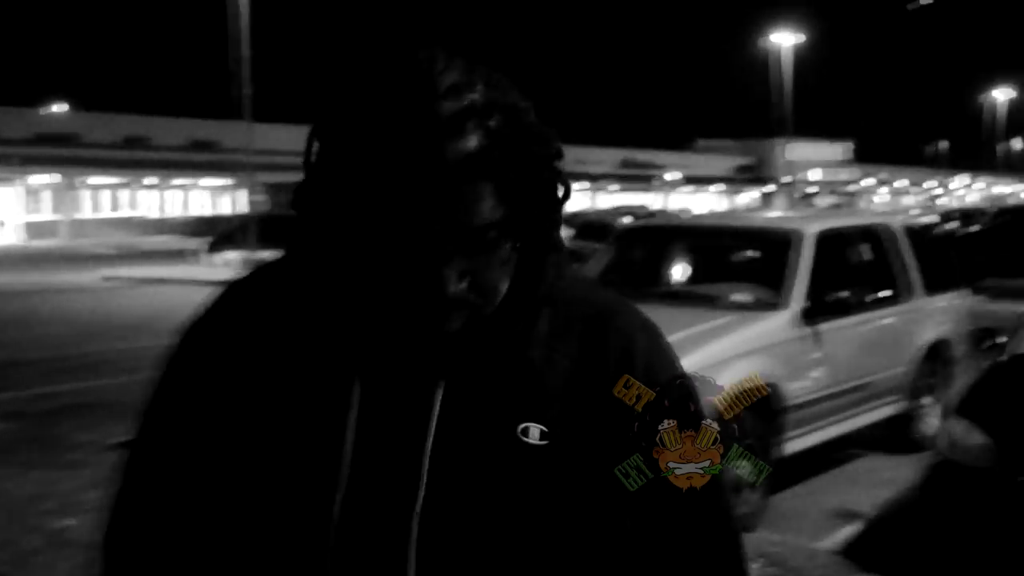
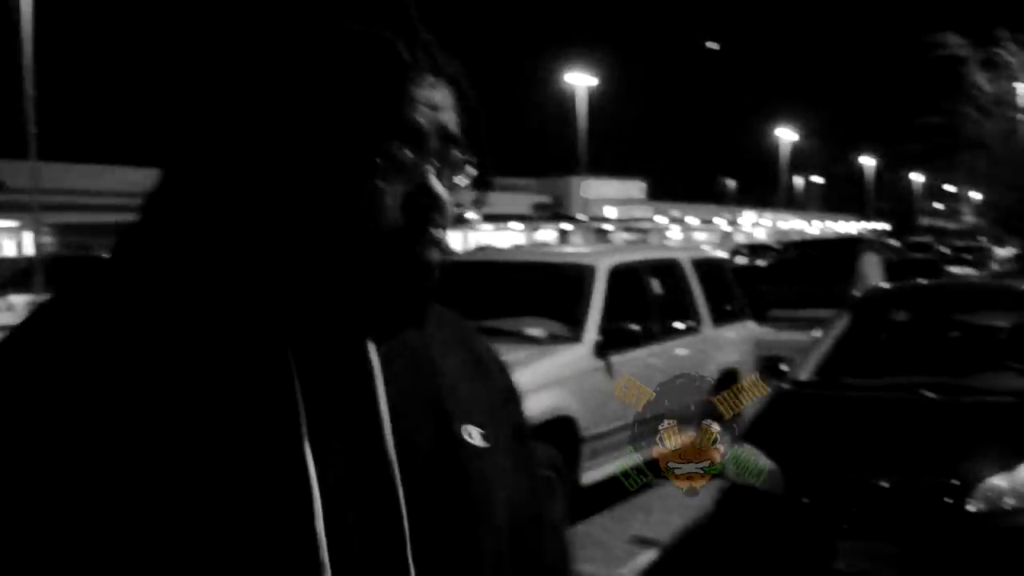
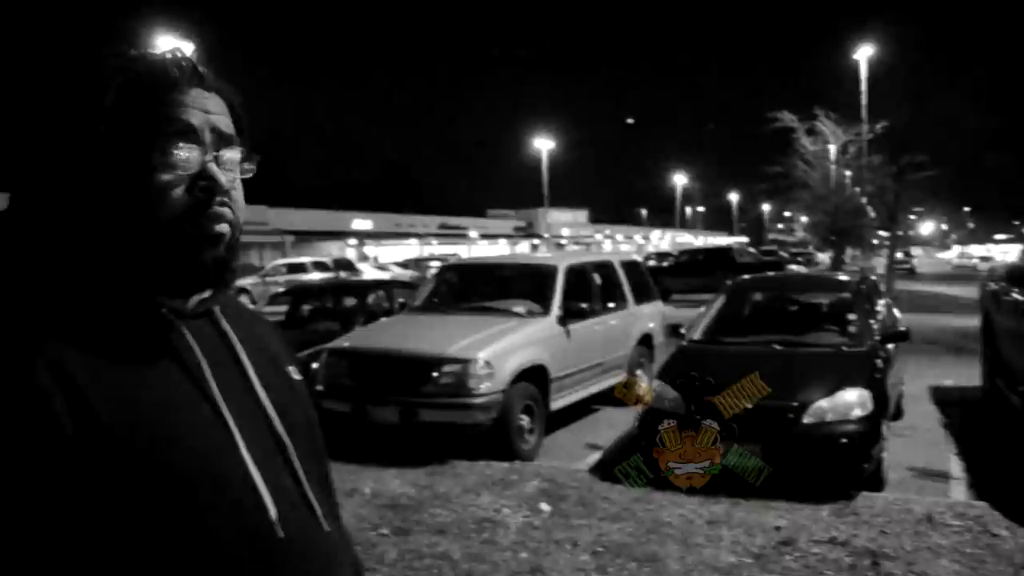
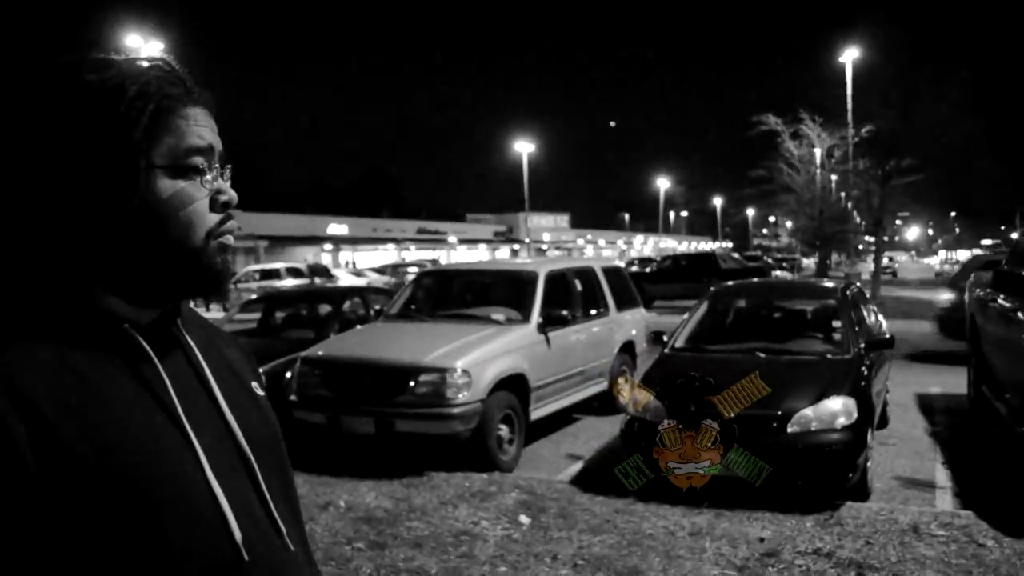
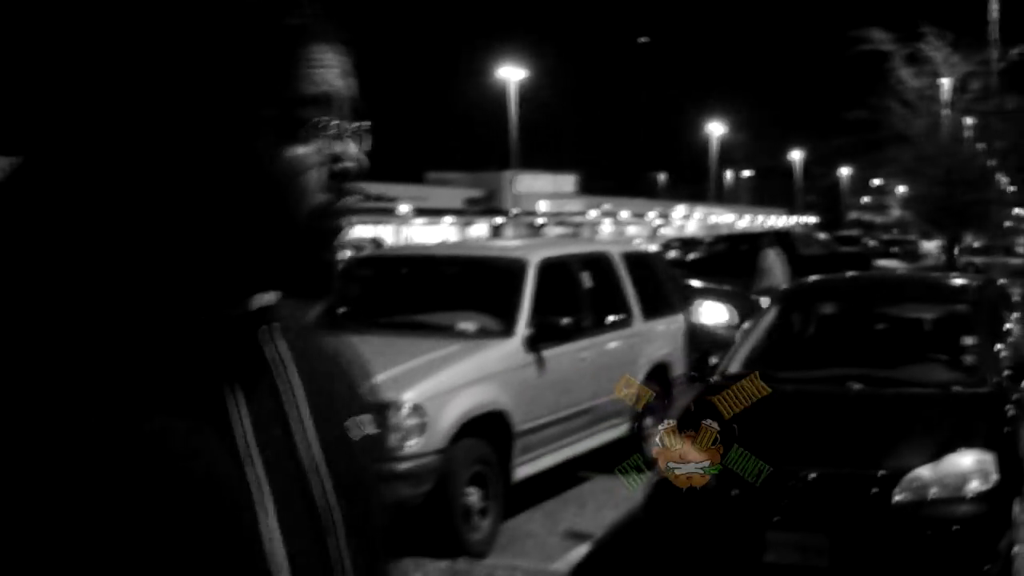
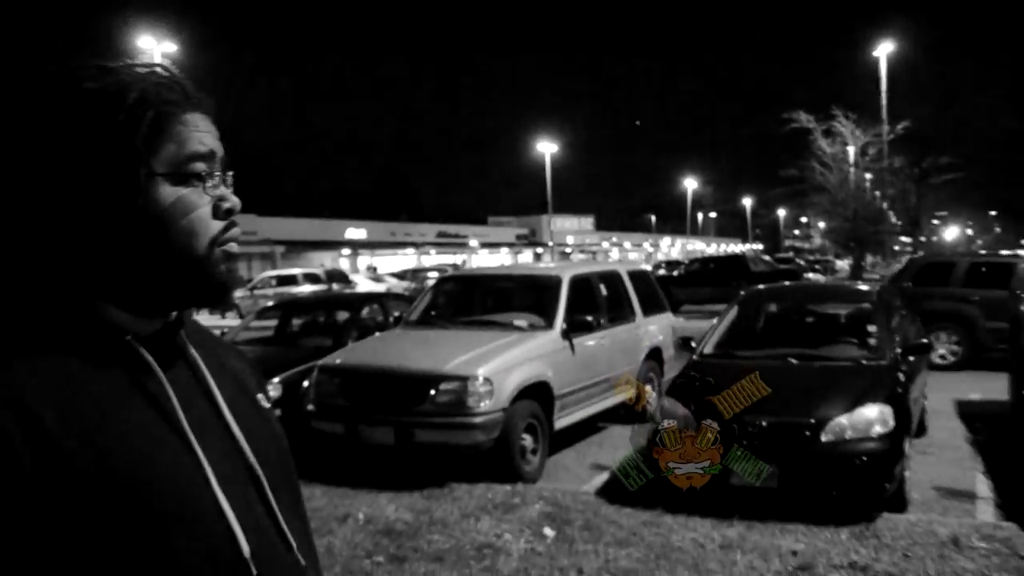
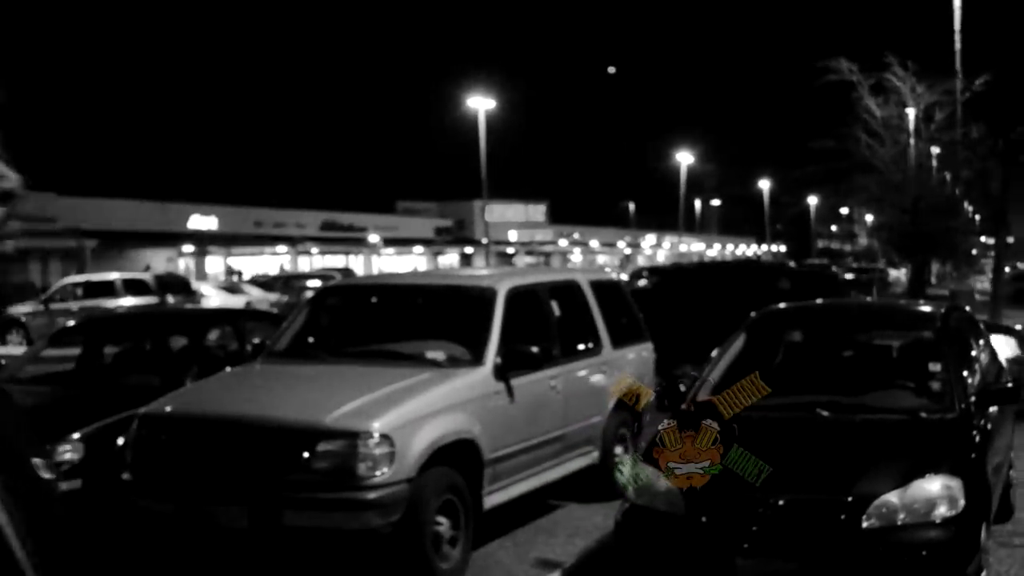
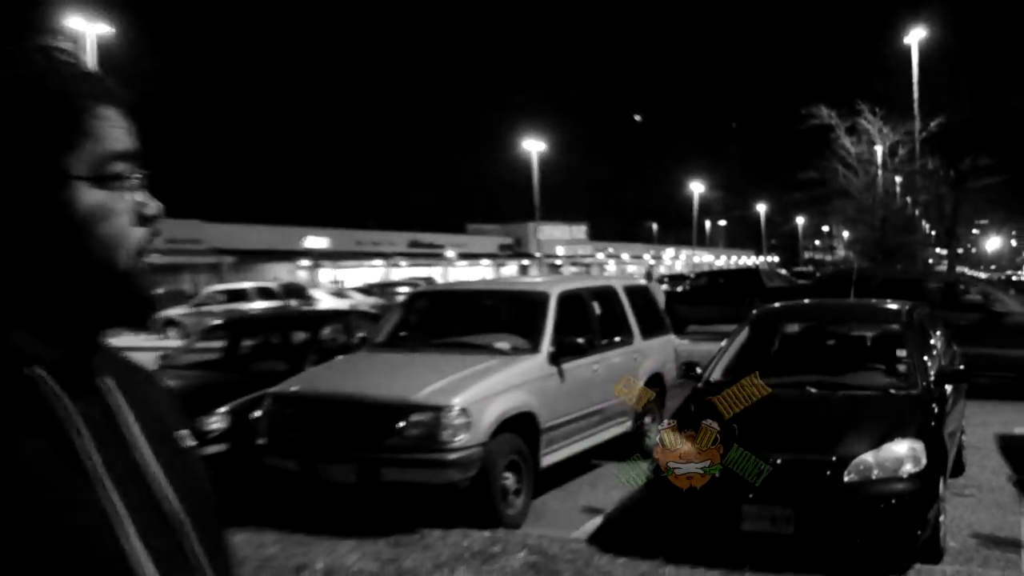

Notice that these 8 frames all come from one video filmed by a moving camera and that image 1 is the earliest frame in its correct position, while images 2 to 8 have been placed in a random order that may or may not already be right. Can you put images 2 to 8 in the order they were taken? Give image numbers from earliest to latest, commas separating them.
2, 5, 7, 8, 6, 4, 3
